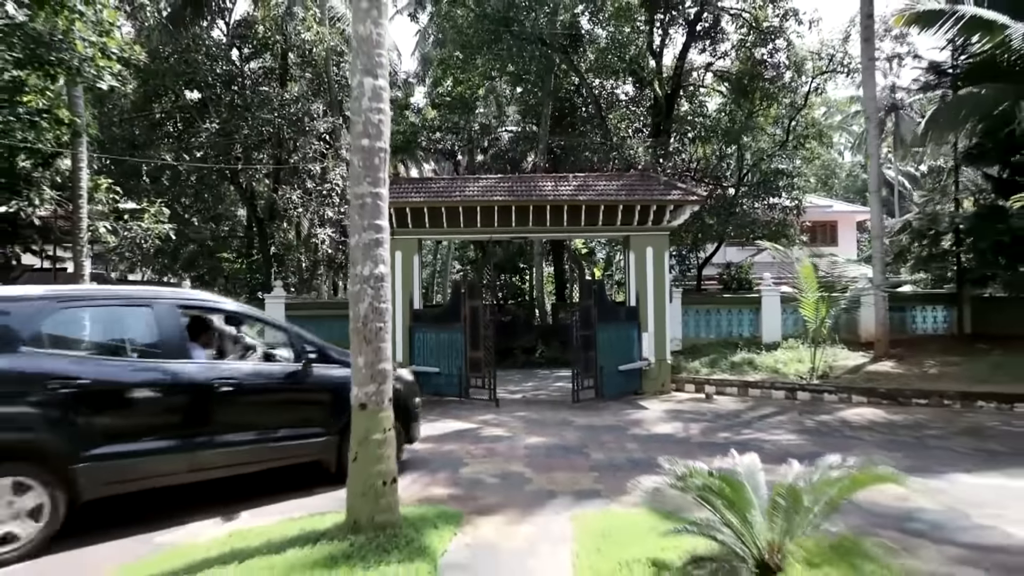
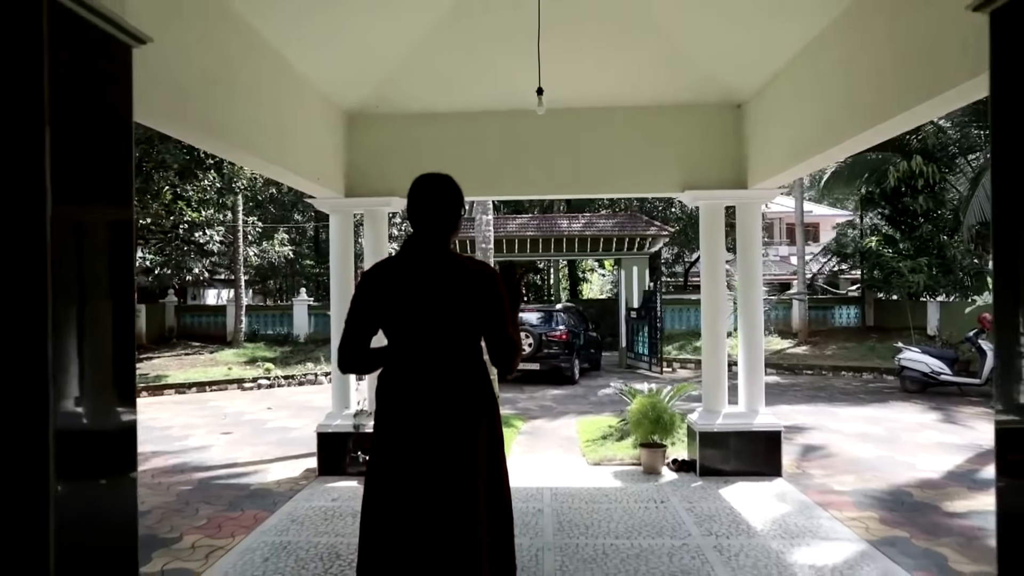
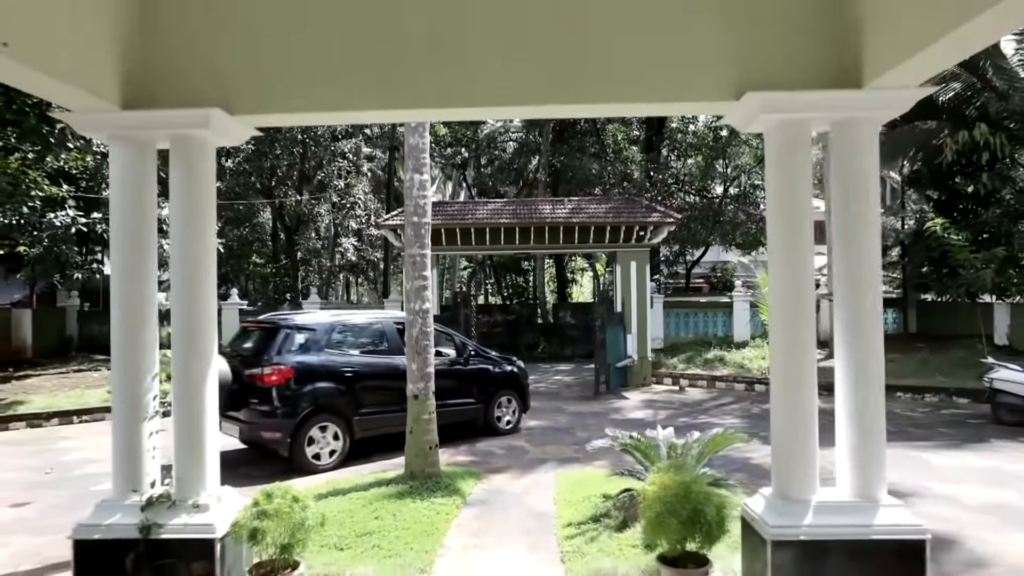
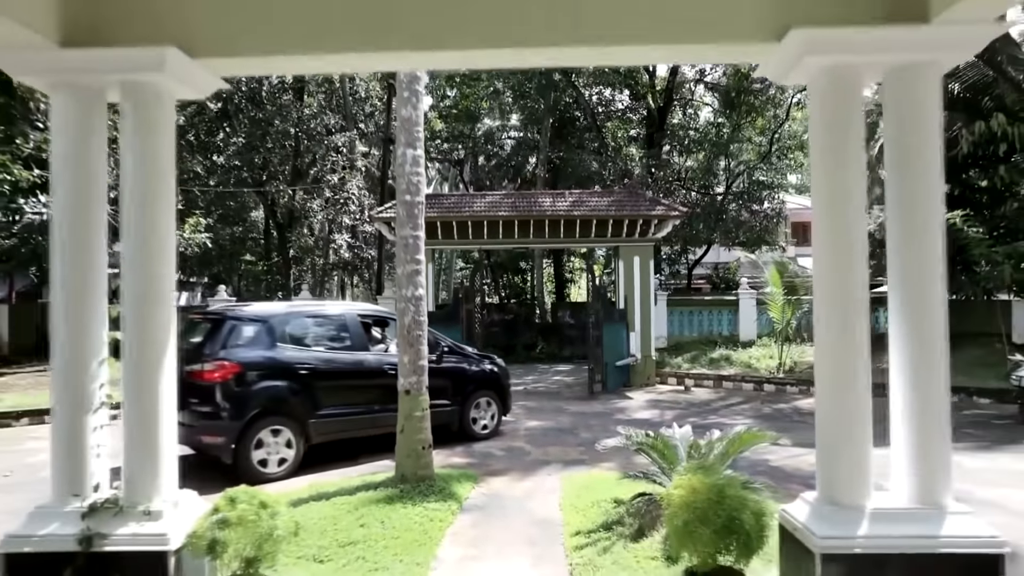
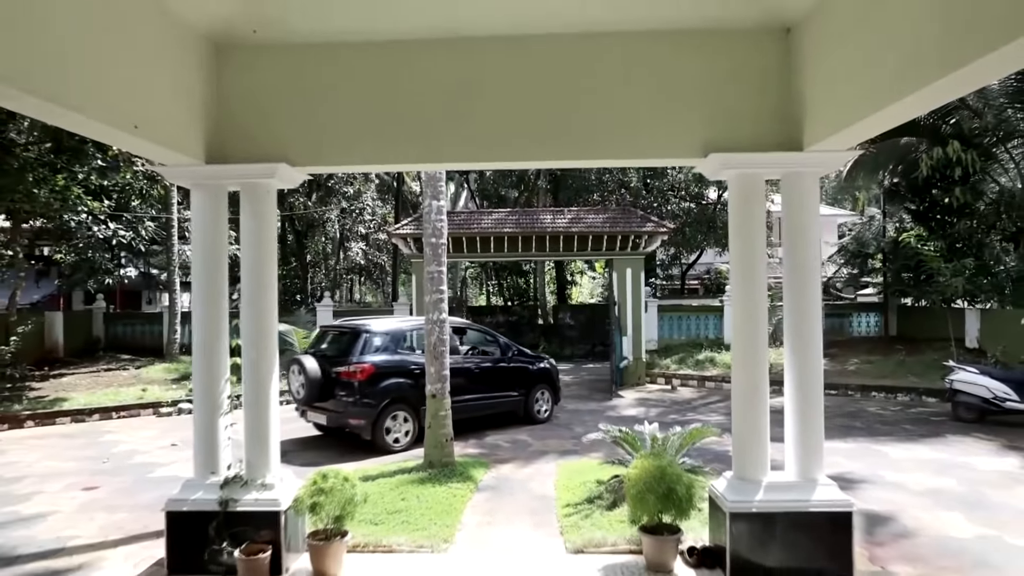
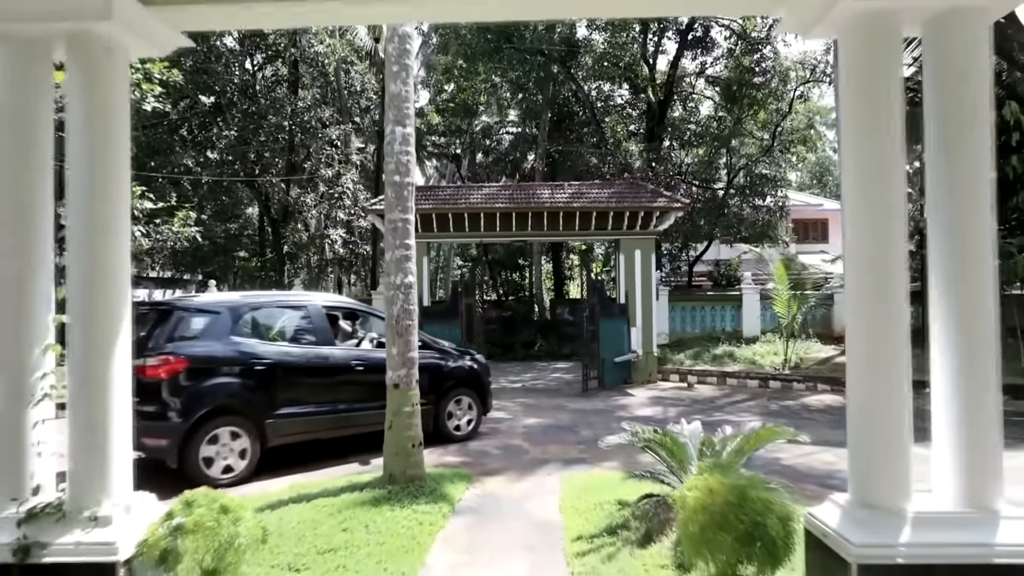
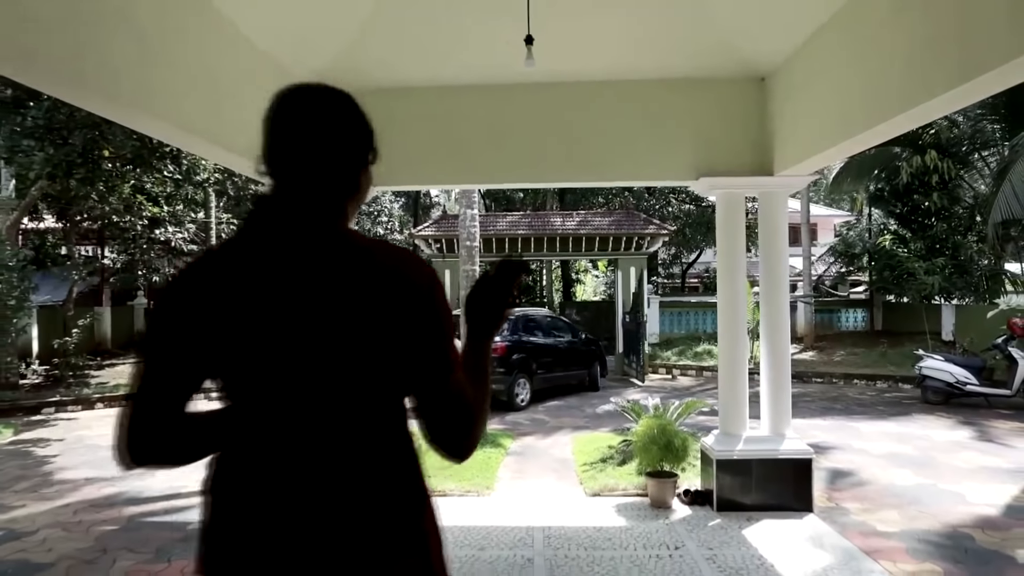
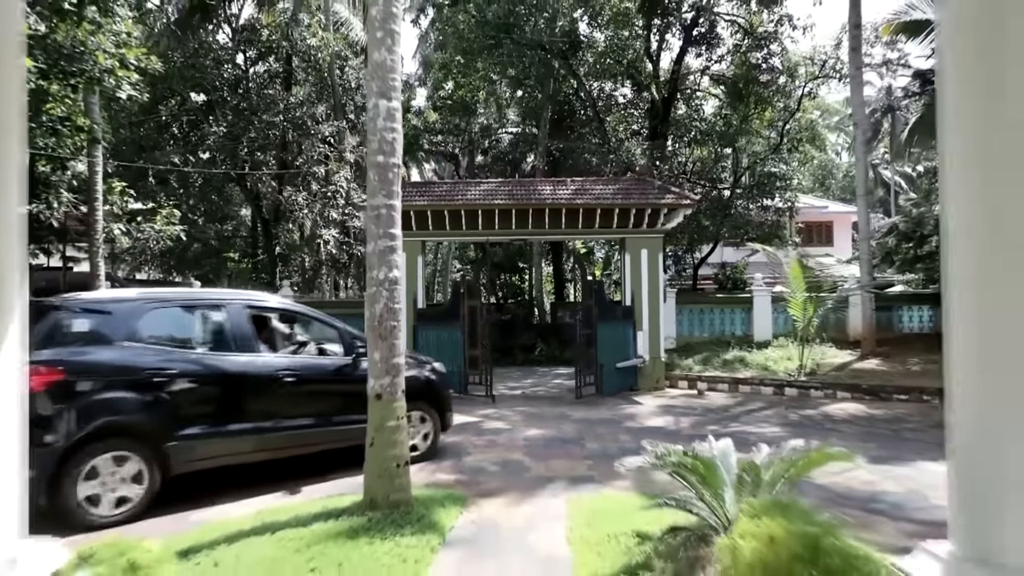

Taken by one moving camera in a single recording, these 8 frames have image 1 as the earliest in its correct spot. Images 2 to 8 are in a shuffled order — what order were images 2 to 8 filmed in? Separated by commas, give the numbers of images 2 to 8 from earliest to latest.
8, 6, 4, 3, 5, 7, 2
